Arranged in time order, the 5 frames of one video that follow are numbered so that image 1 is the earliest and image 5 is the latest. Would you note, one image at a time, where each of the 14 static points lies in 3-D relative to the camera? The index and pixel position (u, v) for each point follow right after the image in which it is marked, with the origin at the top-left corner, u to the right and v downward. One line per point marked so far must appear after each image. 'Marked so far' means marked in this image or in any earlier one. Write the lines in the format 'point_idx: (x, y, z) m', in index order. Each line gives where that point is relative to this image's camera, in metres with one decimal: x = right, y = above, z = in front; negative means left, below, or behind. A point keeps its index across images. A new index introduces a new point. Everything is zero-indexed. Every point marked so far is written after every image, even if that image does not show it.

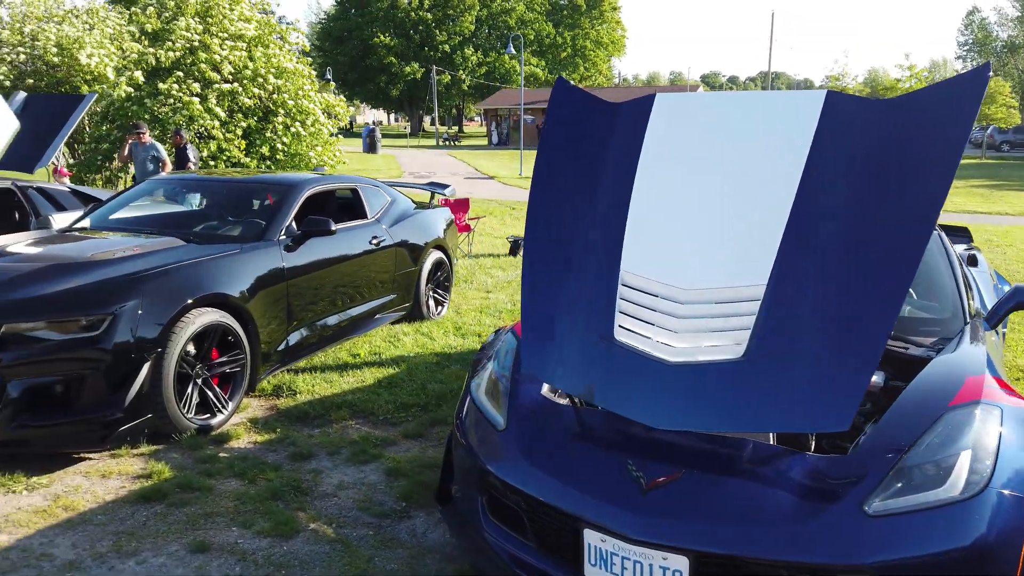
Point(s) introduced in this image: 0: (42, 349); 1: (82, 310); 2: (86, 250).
0: (-2.0, -0.3, +3.3) m
1: (-1.9, -0.1, +3.4) m
2: (-2.2, +0.2, +4.0) m
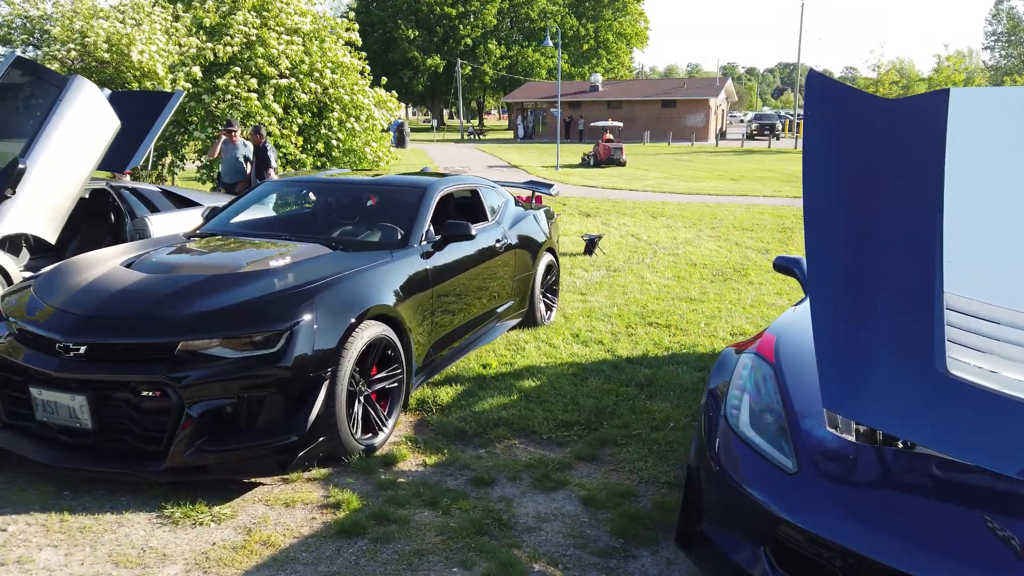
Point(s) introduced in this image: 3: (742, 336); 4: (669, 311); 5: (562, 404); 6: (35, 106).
0: (-1.2, -0.3, +3.0) m
1: (-1.1, -0.2, +3.1) m
2: (-1.4, +0.1, +3.8) m
3: (+1.8, -0.4, +5.8) m
4: (+1.4, -0.2, +6.7) m
5: (+0.3, -0.6, +4.2) m
6: (-3.5, +1.3, +5.6) m
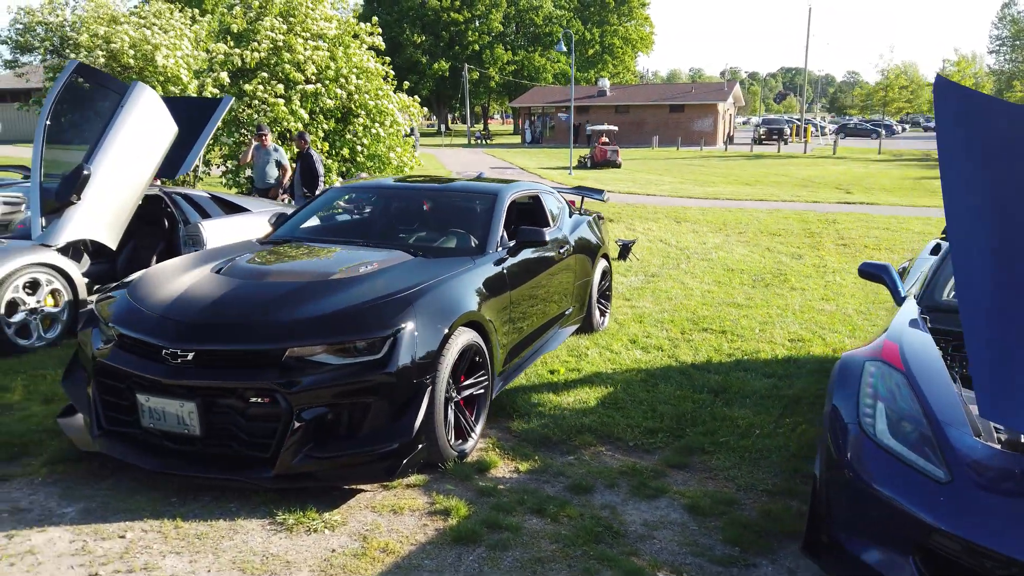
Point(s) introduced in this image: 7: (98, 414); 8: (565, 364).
0: (-0.7, -0.4, +3.0) m
1: (-0.6, -0.2, +3.2) m
2: (-0.9, +0.1, +3.8) m
3: (+2.2, -0.4, +5.8) m
4: (+1.8, -0.3, +6.7) m
5: (+0.7, -0.7, +4.2) m
6: (-3.1, +1.3, +5.7) m
7: (-1.8, -0.6, +3.3) m
8: (+0.3, -0.5, +5.1) m
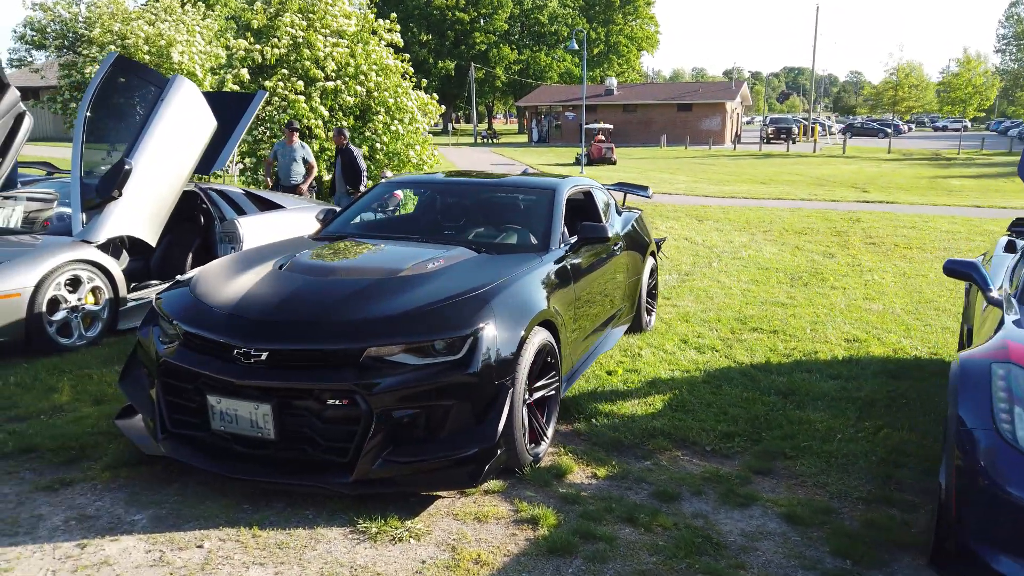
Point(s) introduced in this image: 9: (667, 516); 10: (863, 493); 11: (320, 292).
0: (-0.4, -0.3, +2.9) m
1: (-0.3, -0.2, +3.0) m
2: (-0.6, +0.1, +3.7) m
3: (+2.6, -0.4, +5.7) m
4: (+2.2, -0.2, +6.6) m
5: (+1.1, -0.7, +4.1) m
6: (-2.7, +1.3, +5.5) m
7: (-1.5, -0.5, +3.2) m
8: (+0.7, -0.5, +5.0) m
9: (+0.6, -0.9, +3.0) m
10: (+1.5, -0.9, +3.2) m
11: (-0.8, 0.0, +3.3) m
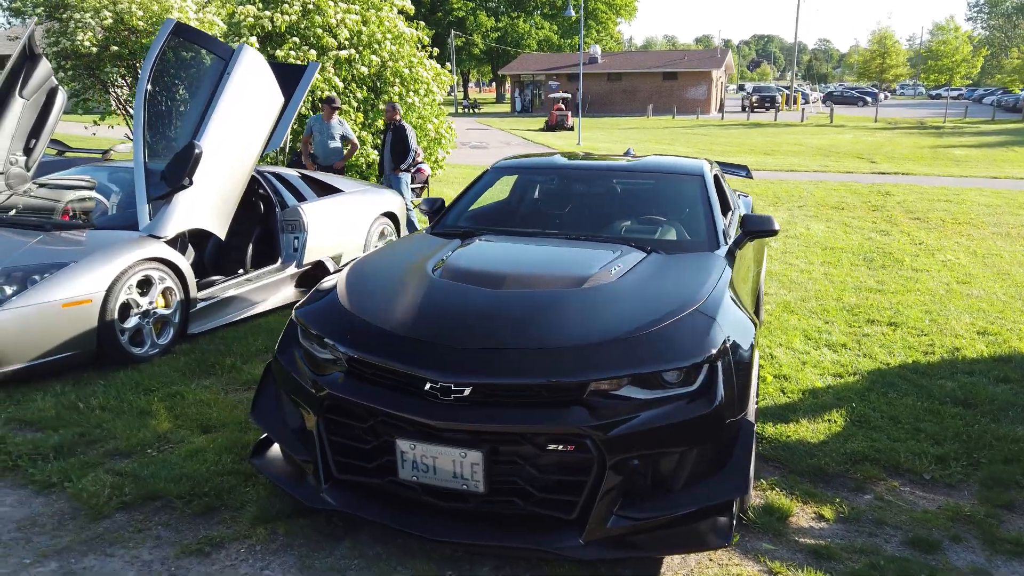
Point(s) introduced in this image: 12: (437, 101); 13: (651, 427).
0: (+0.4, -0.4, +2.4) m
1: (+0.5, -0.2, +2.5) m
2: (+0.2, +0.1, +3.1) m
3: (+3.3, -0.3, +5.2) m
4: (+2.9, -0.1, +6.1) m
5: (+1.9, -0.7, +3.6) m
6: (-2.0, +1.3, +4.9) m
7: (-0.7, -0.6, +2.7) m
8: (+1.5, -0.5, +4.5) m
9: (+1.4, -0.9, +2.5) m
10: (+2.3, -0.9, +2.8) m
11: (0.0, -0.1, +2.8) m
12: (-1.4, +3.7, +15.0) m
13: (+0.4, -0.4, +2.4) m
